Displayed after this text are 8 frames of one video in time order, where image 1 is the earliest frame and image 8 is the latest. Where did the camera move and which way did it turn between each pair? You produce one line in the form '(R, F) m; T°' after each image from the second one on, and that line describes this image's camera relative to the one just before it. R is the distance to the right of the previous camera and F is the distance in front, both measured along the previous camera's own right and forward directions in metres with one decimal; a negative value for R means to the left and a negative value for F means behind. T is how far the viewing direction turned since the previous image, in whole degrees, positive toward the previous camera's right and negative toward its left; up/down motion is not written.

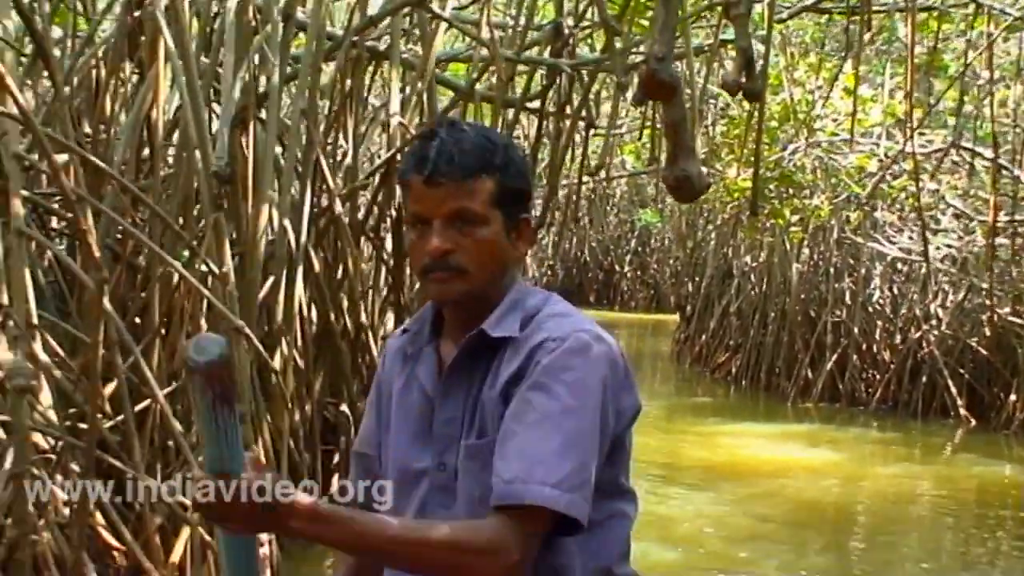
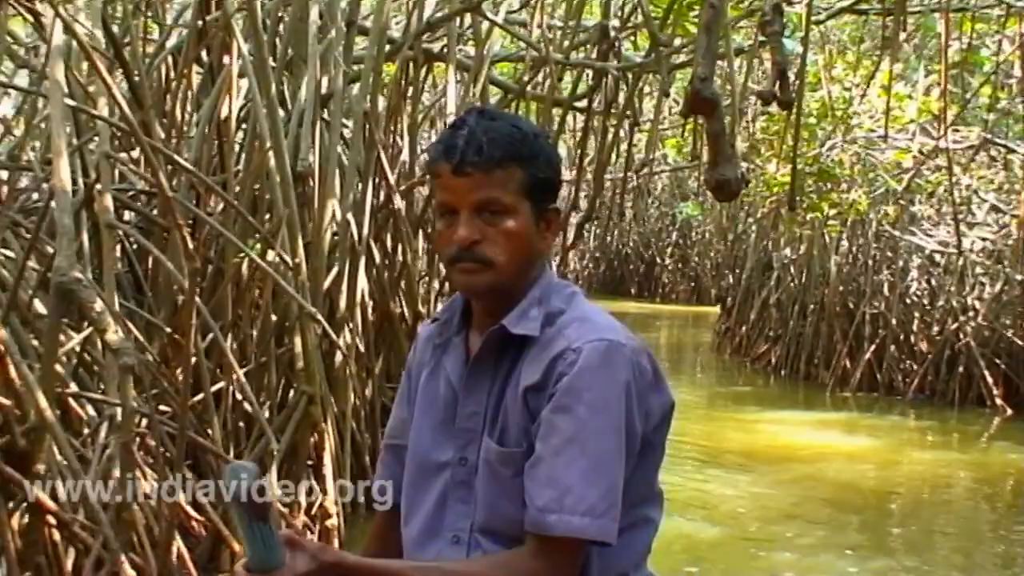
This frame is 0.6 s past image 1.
(0.0, -0.3) m; -1°
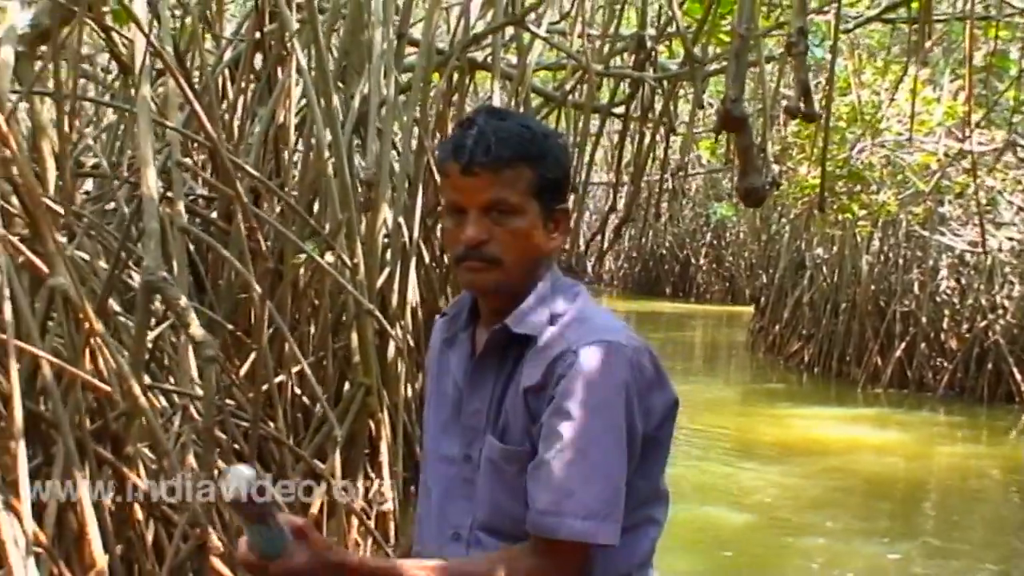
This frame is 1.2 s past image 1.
(0.0, -0.3) m; -1°
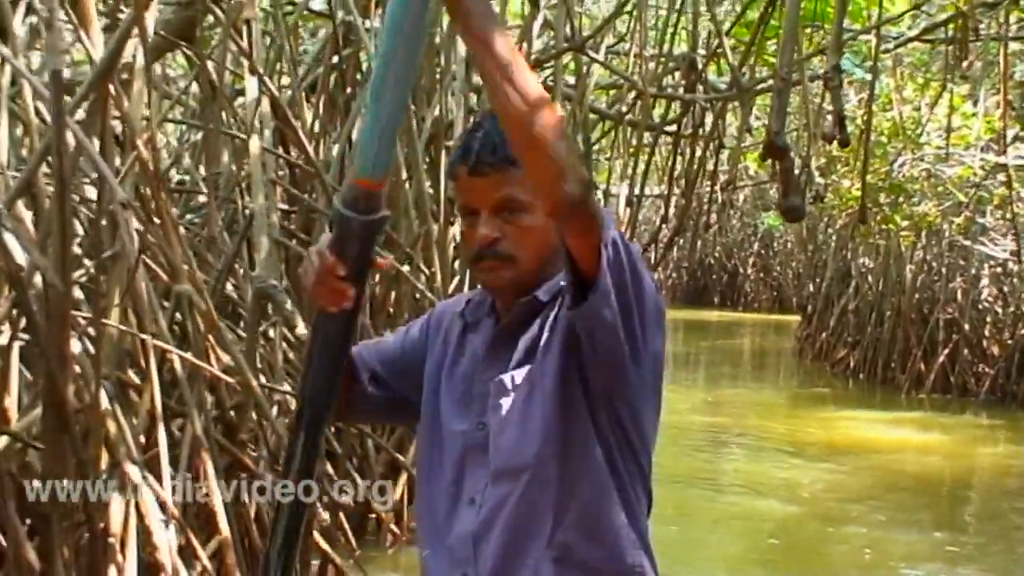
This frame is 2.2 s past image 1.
(0.0, -0.4) m; -2°
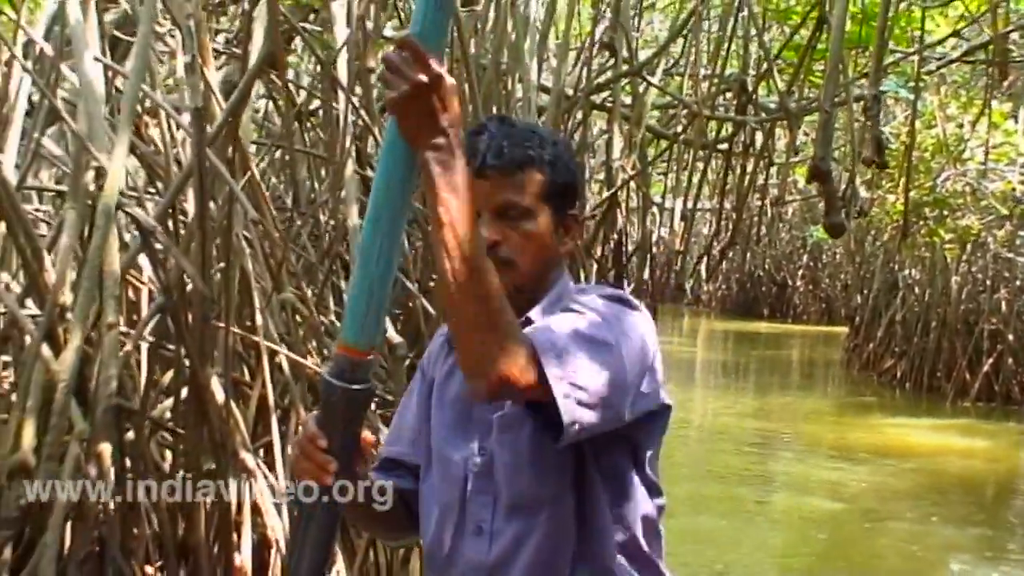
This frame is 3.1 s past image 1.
(-0.1, -0.3) m; -2°
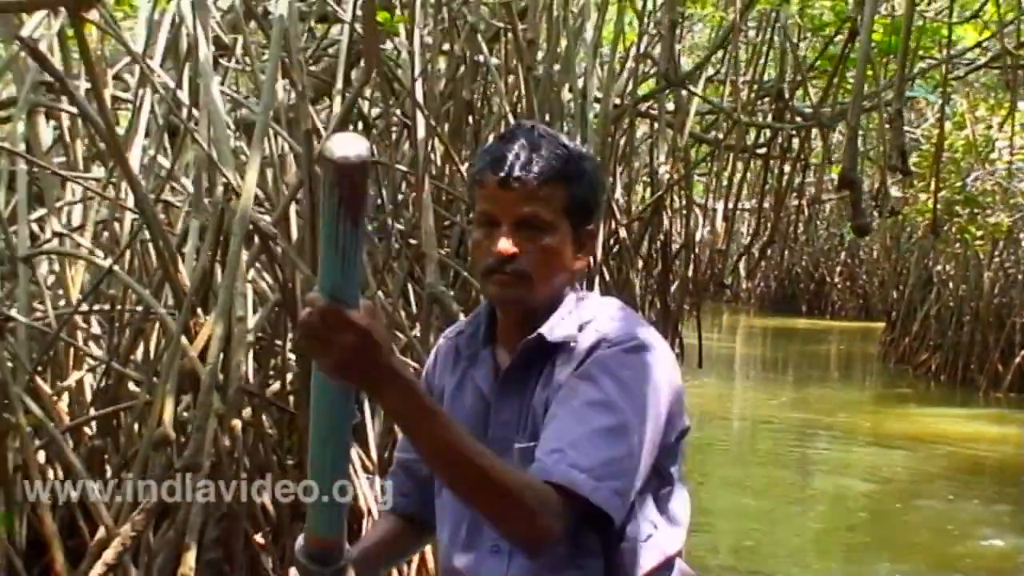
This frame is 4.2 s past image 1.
(-0.1, -0.4) m; -1°
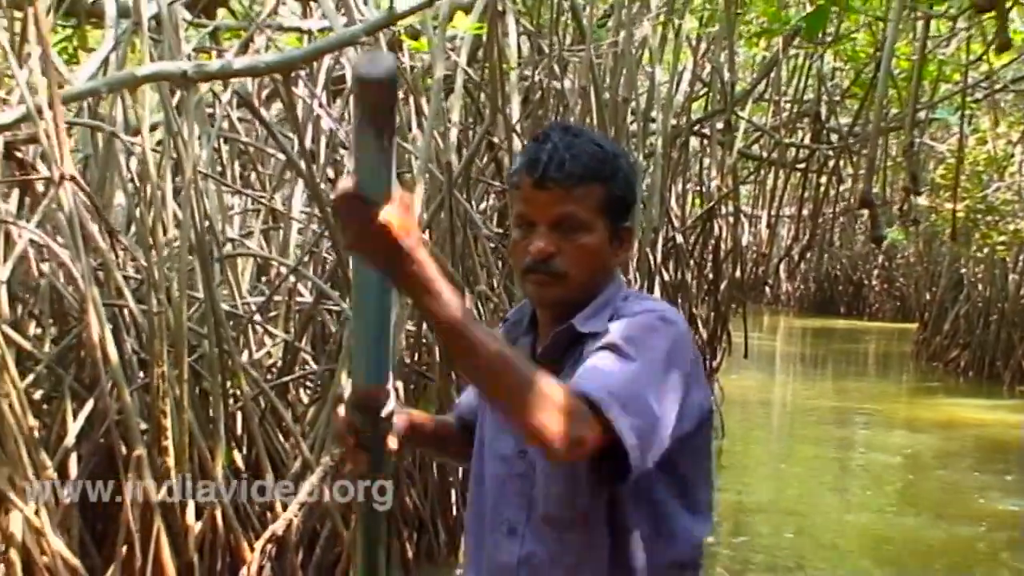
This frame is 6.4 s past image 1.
(-0.1, -0.9) m; -1°
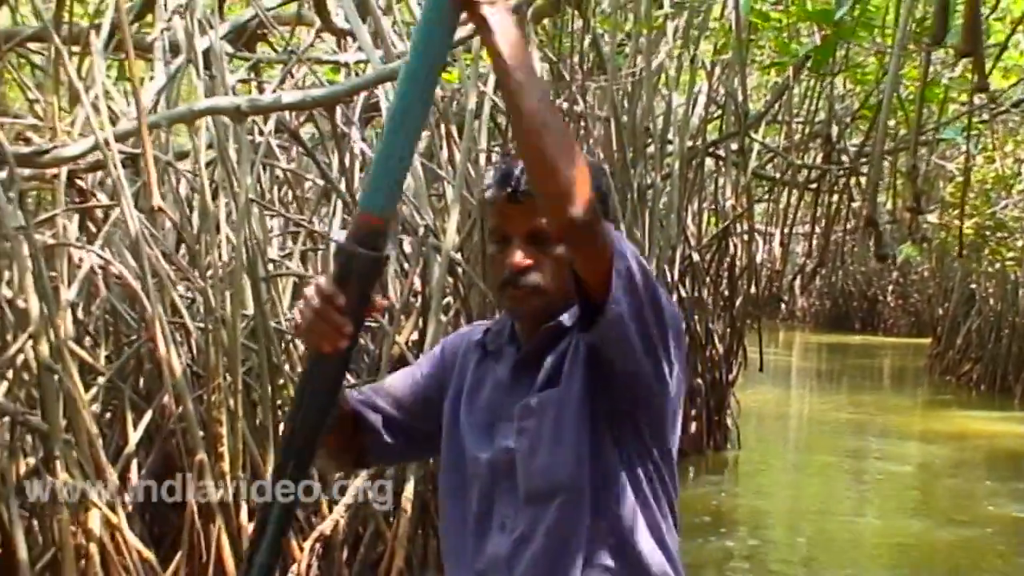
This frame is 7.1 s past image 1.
(0.0, -0.3) m; -1°
